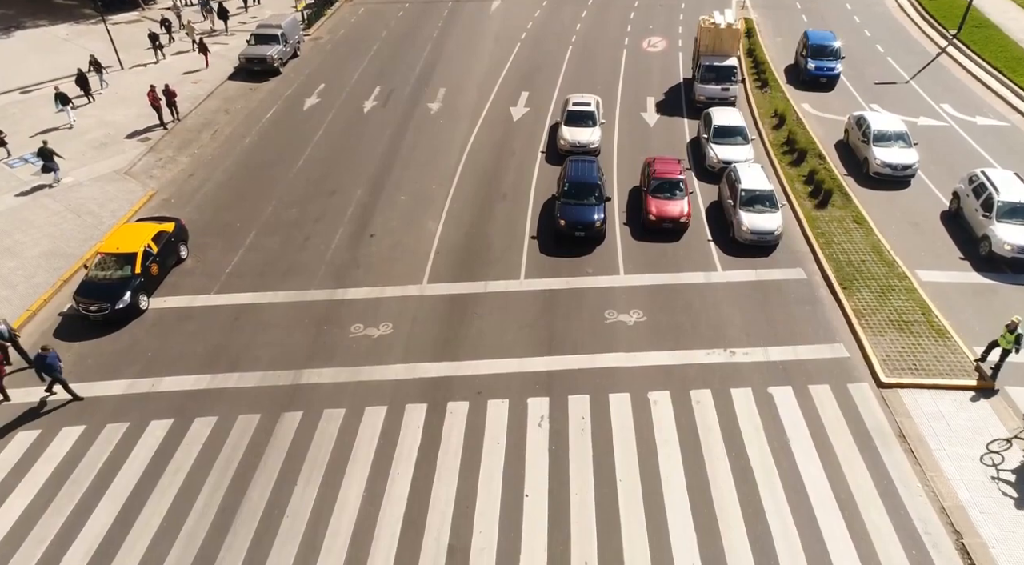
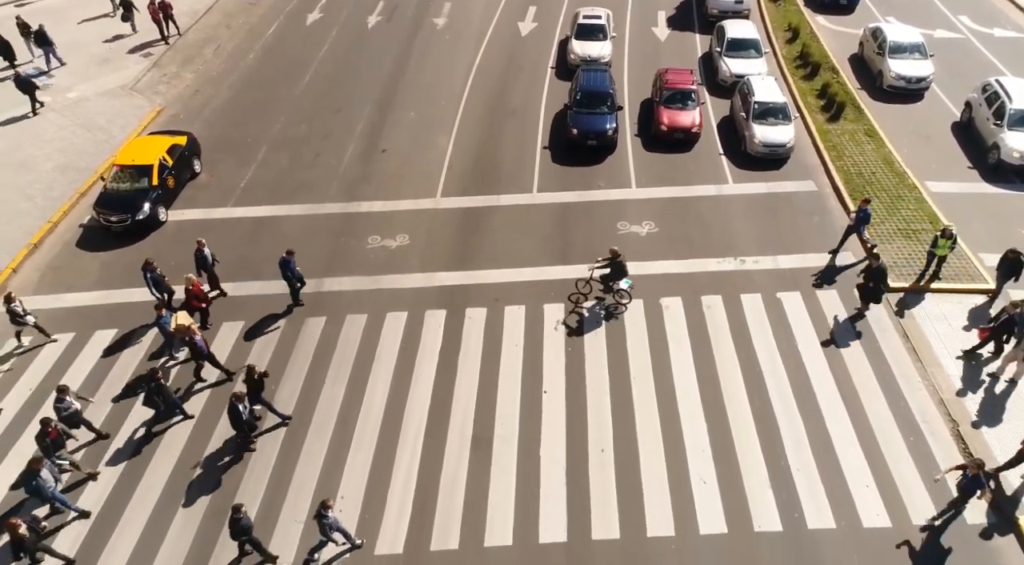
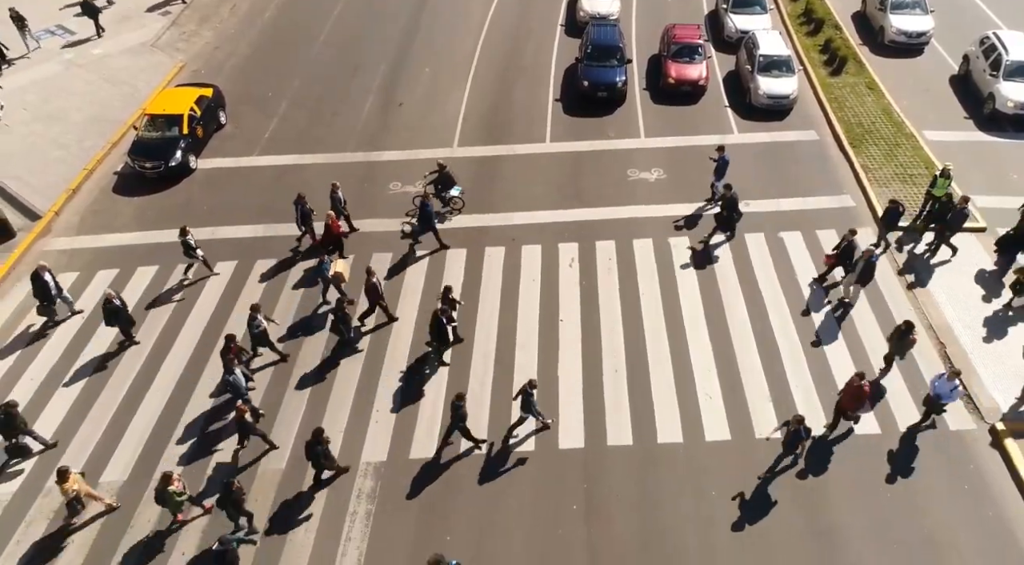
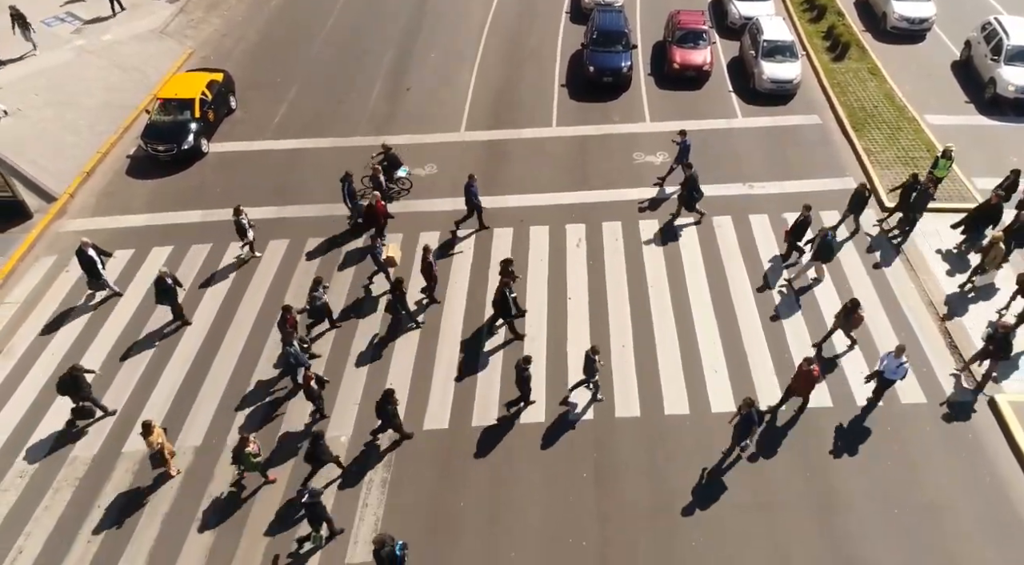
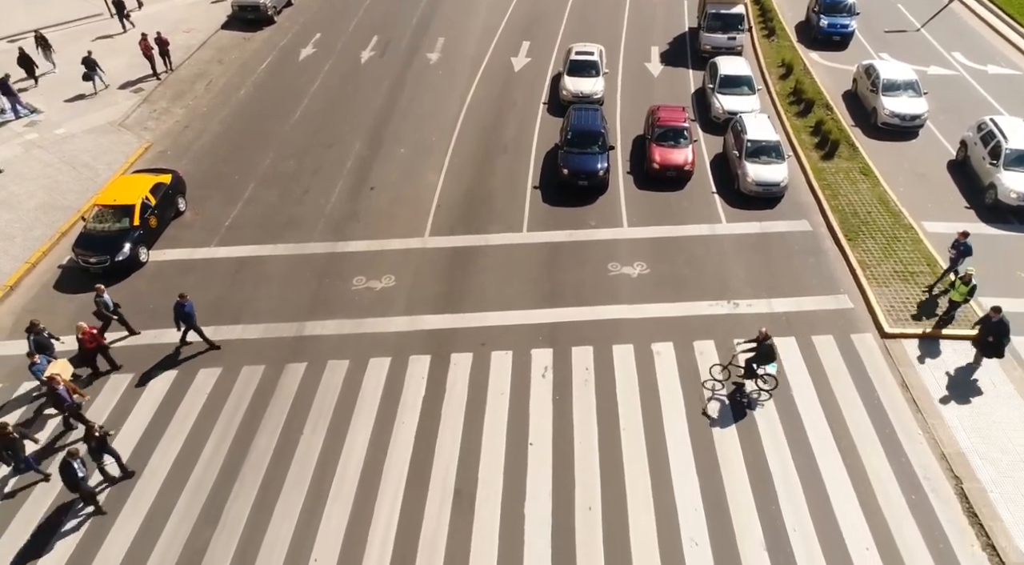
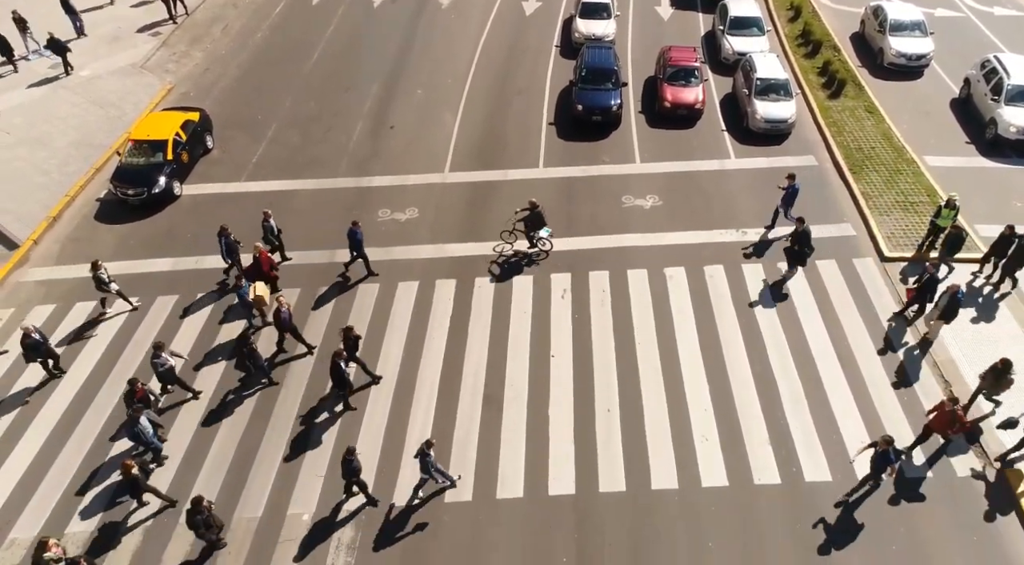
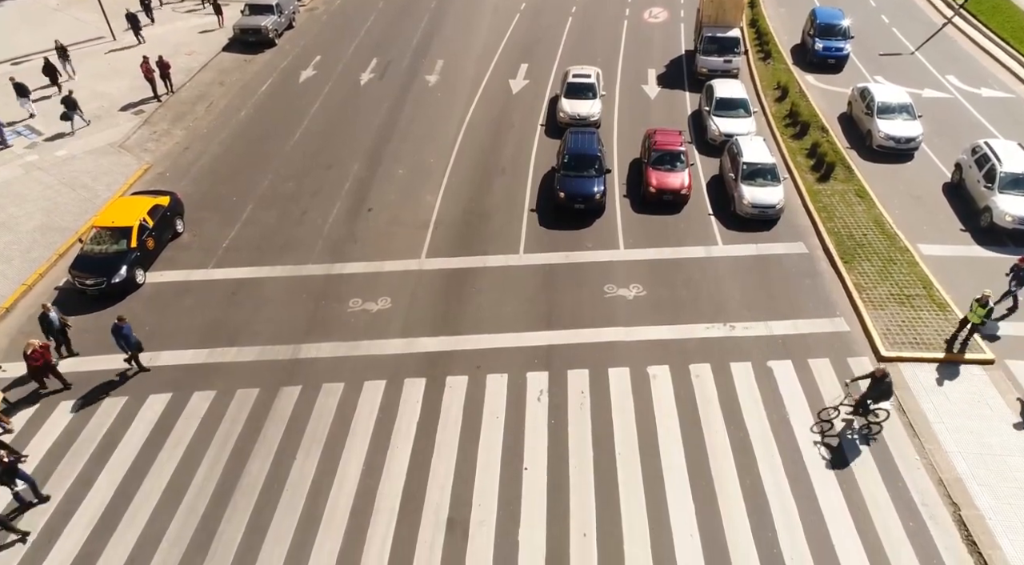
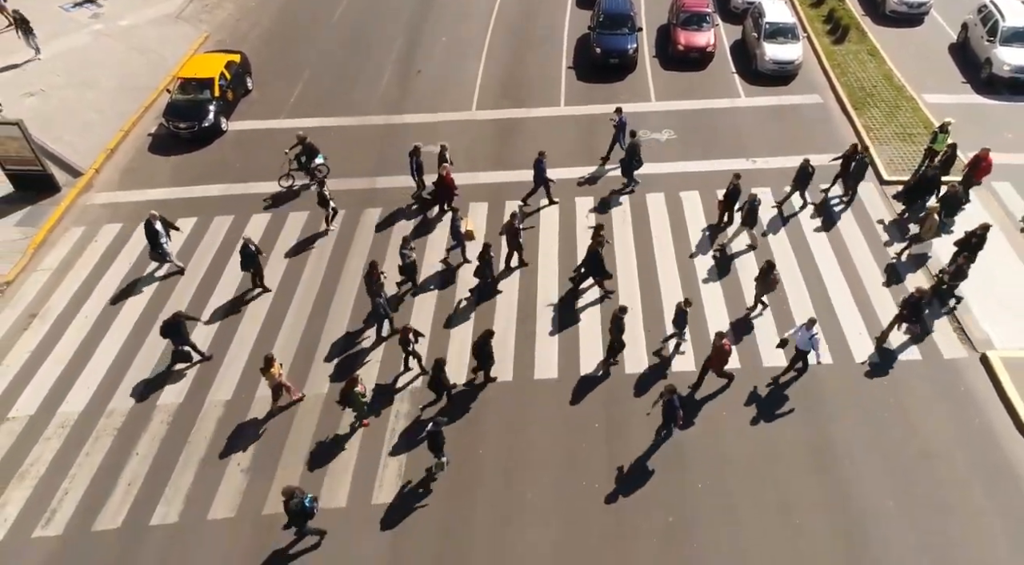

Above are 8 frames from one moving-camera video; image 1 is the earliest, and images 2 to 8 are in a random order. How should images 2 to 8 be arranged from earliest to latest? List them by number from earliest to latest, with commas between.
7, 5, 2, 6, 3, 4, 8
